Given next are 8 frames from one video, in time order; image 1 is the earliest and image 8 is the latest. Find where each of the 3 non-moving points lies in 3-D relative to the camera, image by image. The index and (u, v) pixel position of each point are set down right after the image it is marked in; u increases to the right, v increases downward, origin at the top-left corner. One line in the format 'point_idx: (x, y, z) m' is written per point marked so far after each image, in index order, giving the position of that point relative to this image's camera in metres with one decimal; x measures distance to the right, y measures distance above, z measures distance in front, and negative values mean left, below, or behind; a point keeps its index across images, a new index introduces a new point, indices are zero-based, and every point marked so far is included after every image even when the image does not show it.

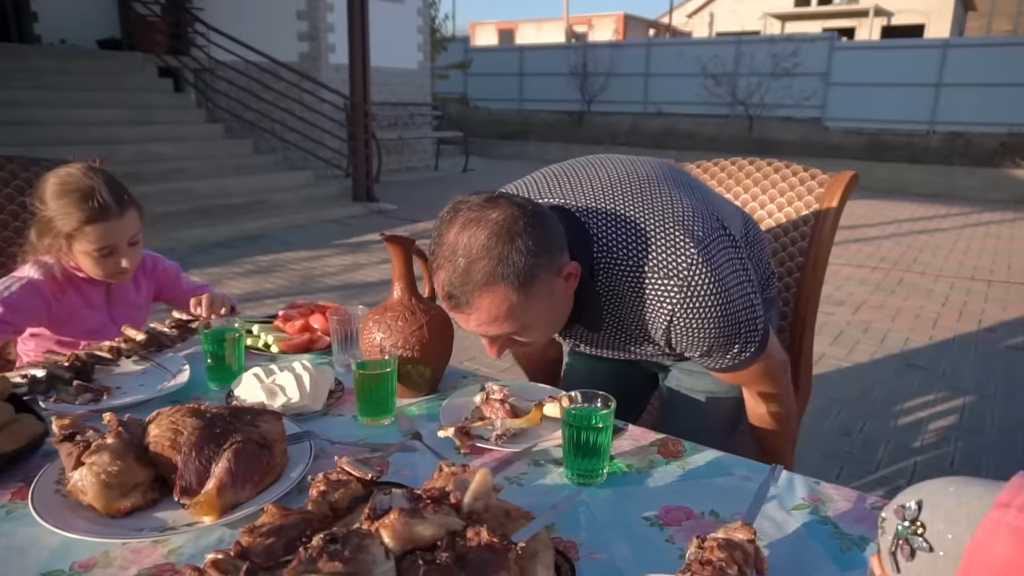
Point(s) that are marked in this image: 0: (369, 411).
0: (-0.3, -0.2, +1.4) m
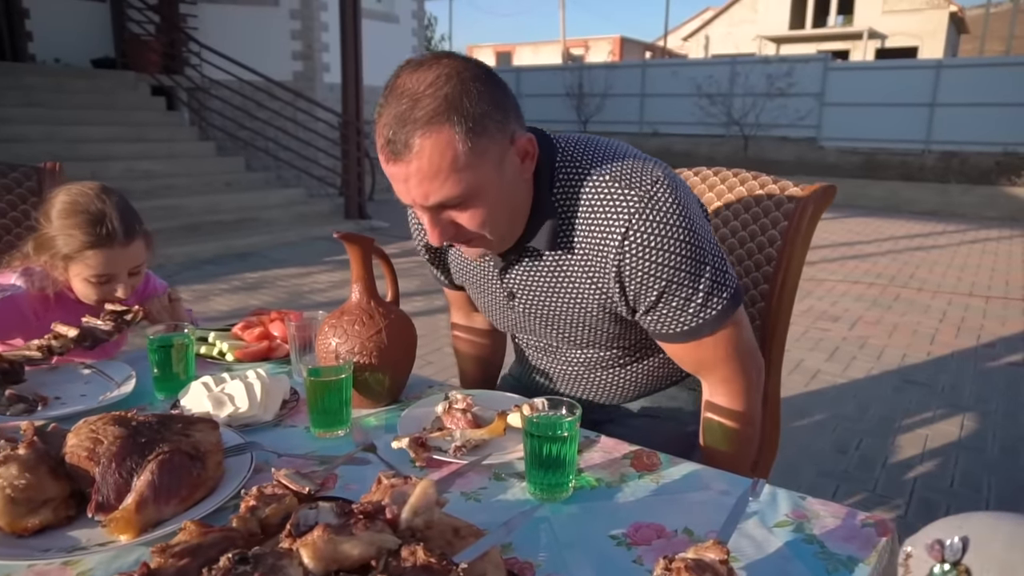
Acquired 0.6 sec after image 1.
0: (-0.3, -0.2, +1.3) m
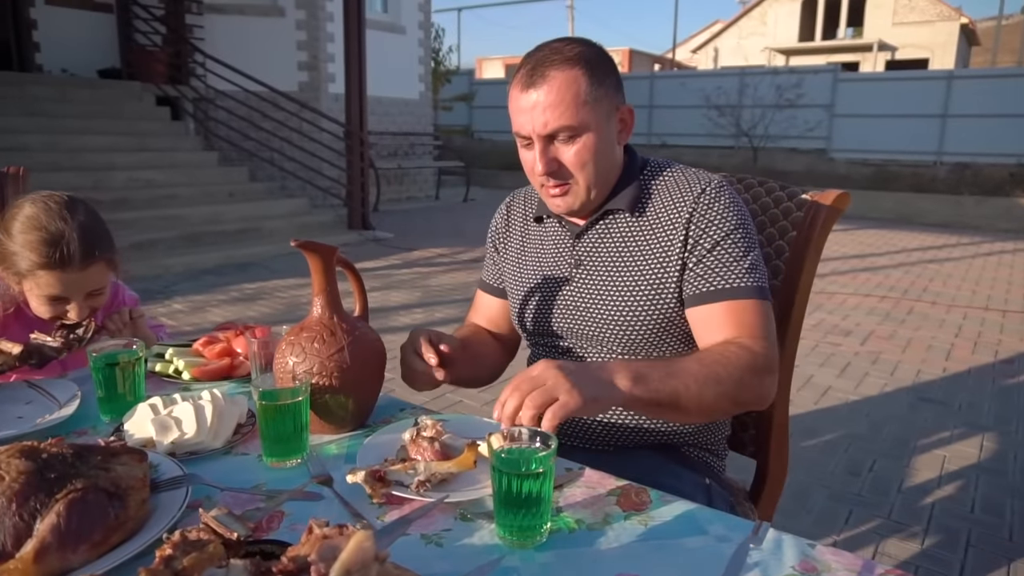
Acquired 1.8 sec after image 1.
0: (-0.4, -0.3, +1.1) m
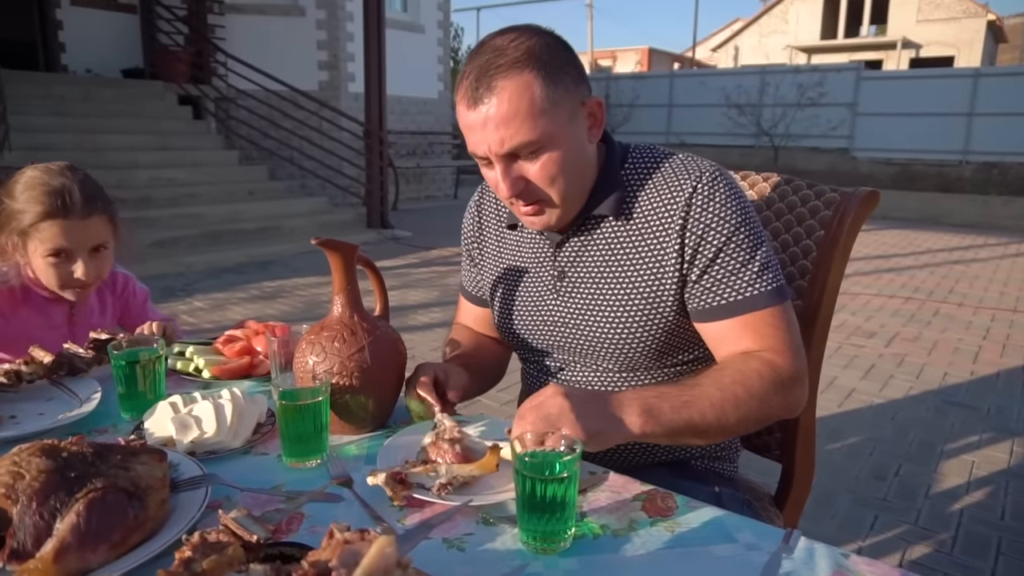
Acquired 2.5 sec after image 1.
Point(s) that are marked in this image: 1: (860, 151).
0: (-0.4, -0.3, +1.1) m
1: (+7.6, +3.0, +15.2) m
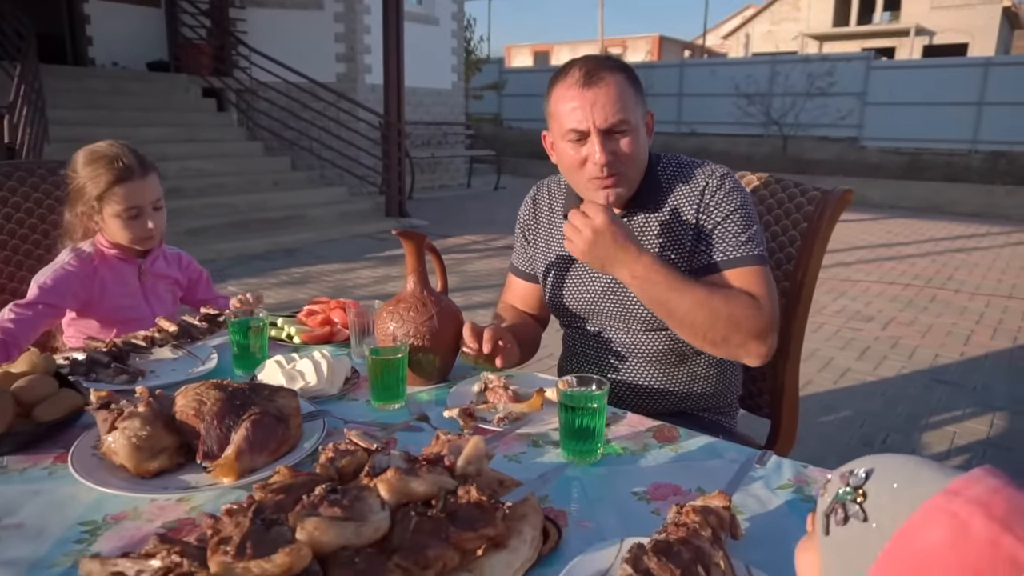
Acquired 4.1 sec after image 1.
0: (-0.3, -0.2, +1.4) m
1: (+7.9, +3.3, +15.4) m
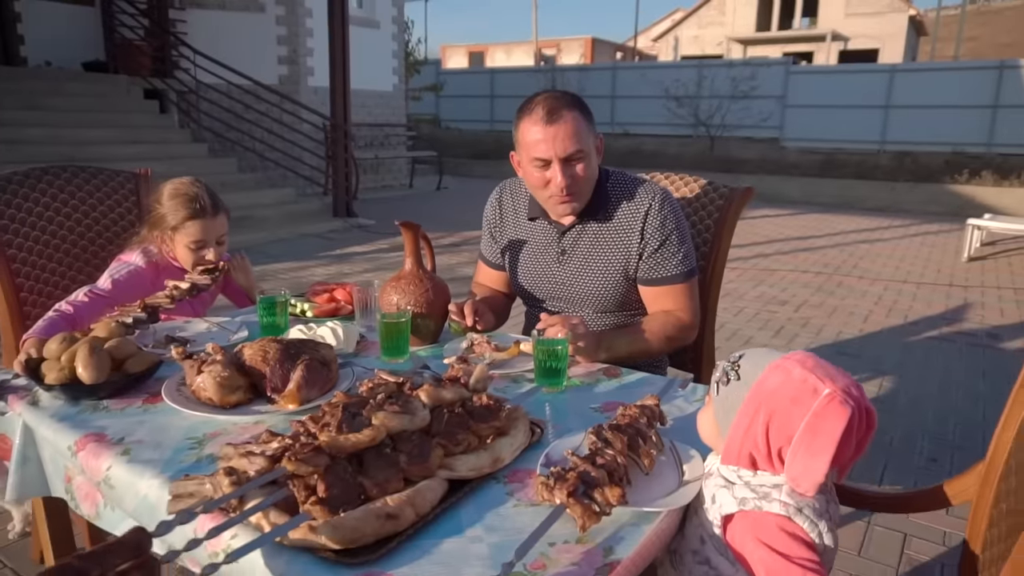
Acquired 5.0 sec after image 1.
0: (-0.3, -0.2, +1.8) m
1: (+6.5, +3.5, +16.4) m
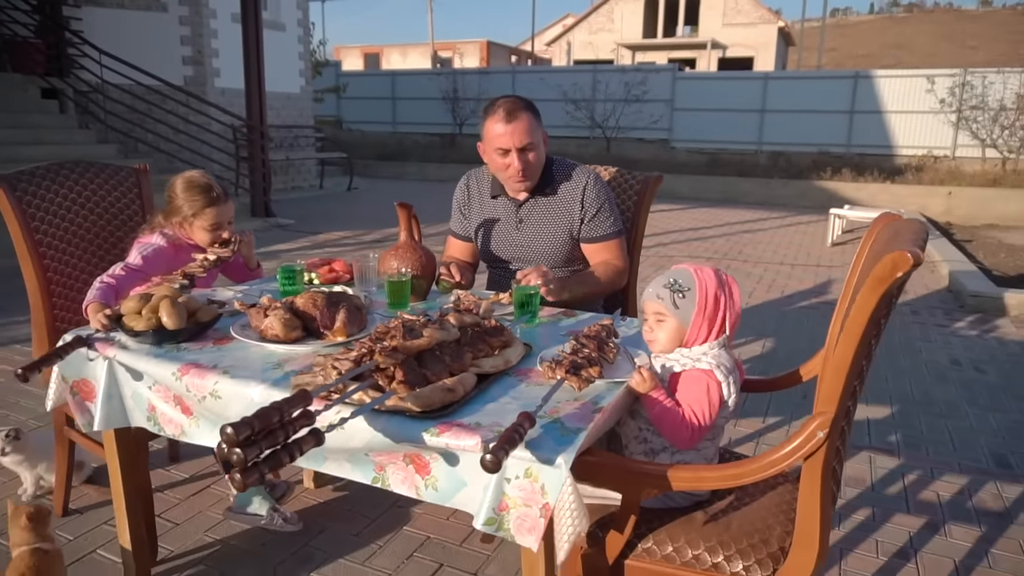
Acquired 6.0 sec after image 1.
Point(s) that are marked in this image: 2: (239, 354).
0: (-0.4, -0.1, +2.3) m
1: (+4.2, +3.7, +17.7) m
2: (-0.7, -0.2, +1.9) m
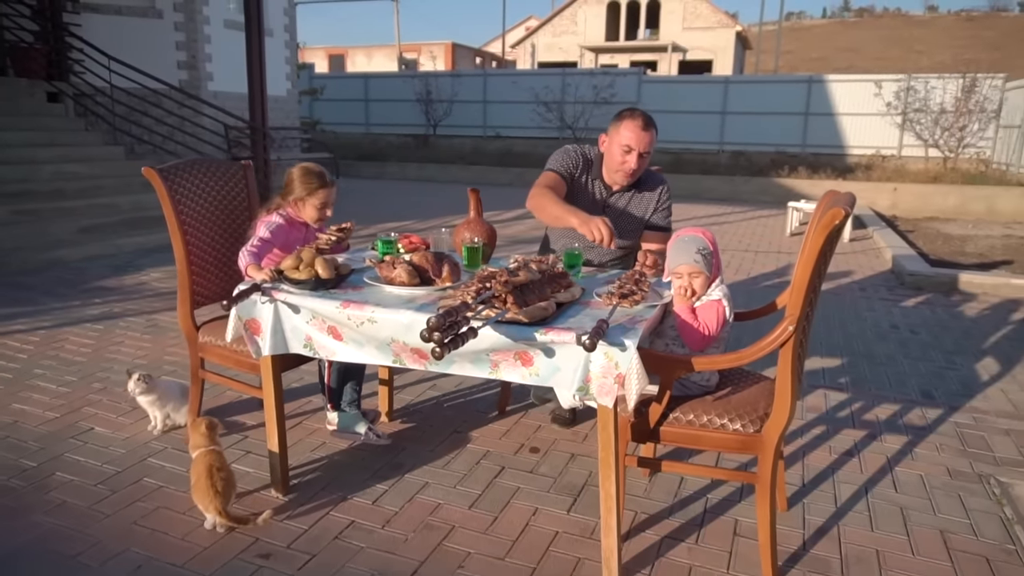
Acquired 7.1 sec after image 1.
0: (-0.2, +0.1, +3.0) m
1: (+3.6, +3.9, +18.7) m
2: (-0.5, 0.0, +2.6) m
